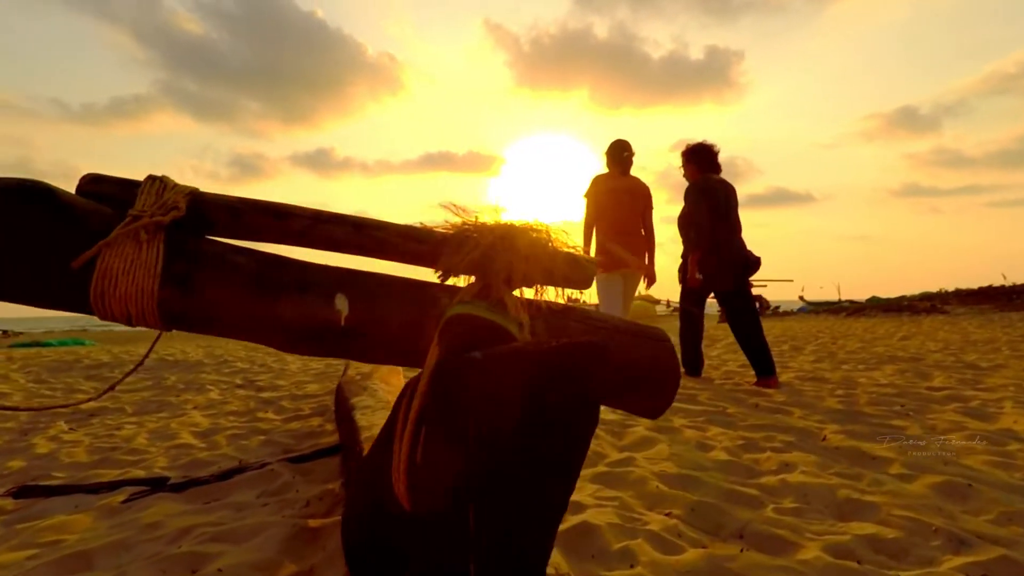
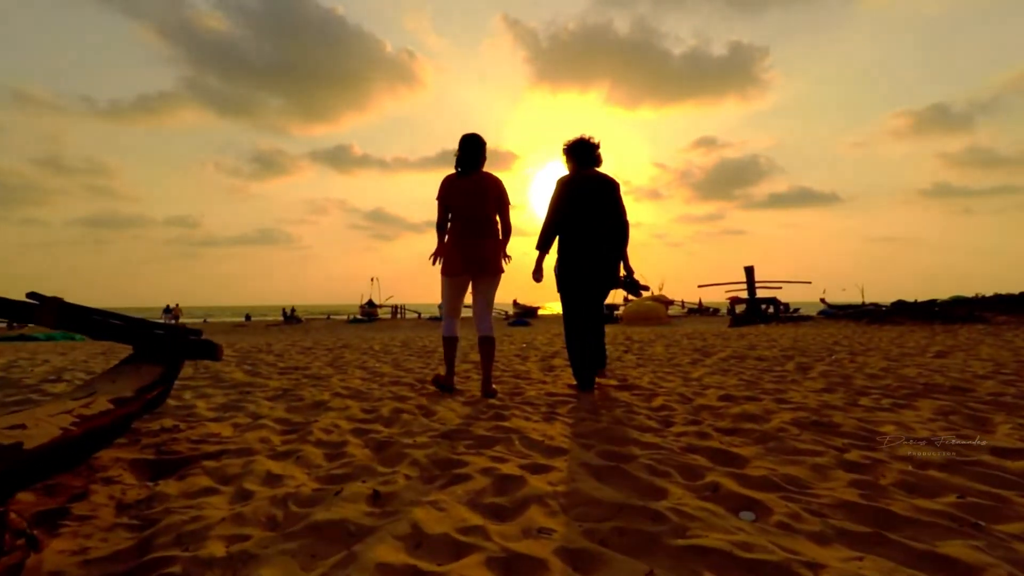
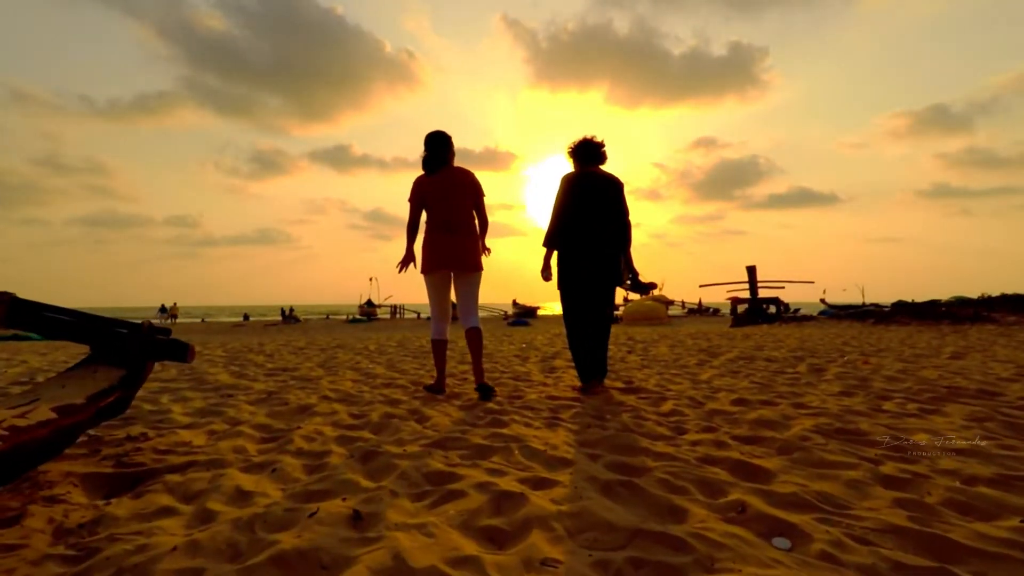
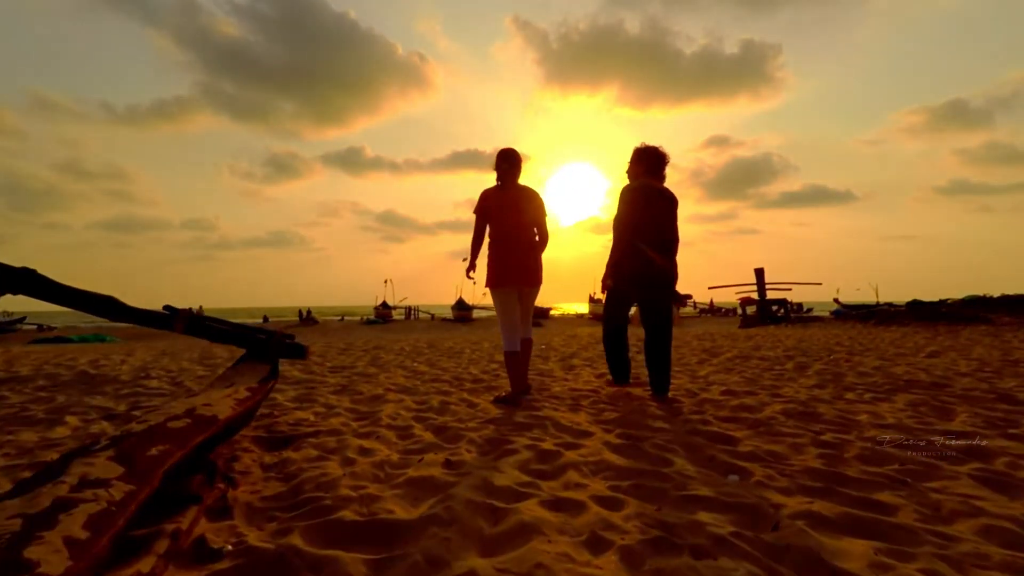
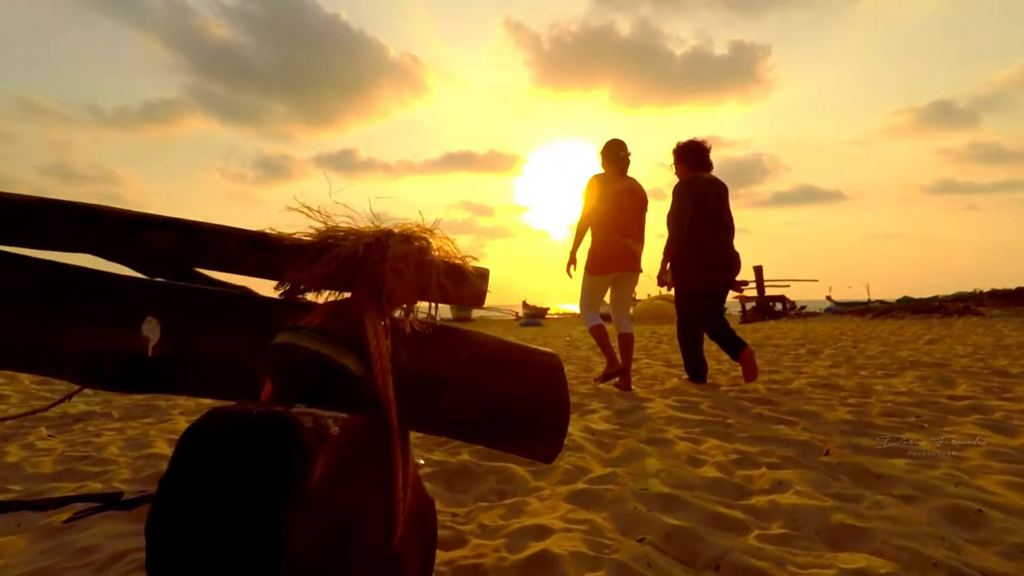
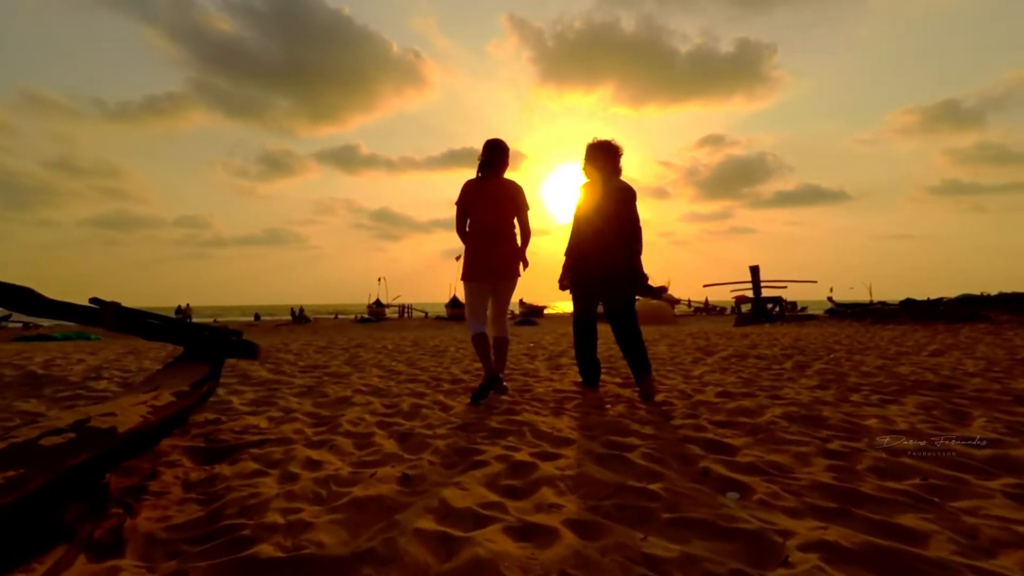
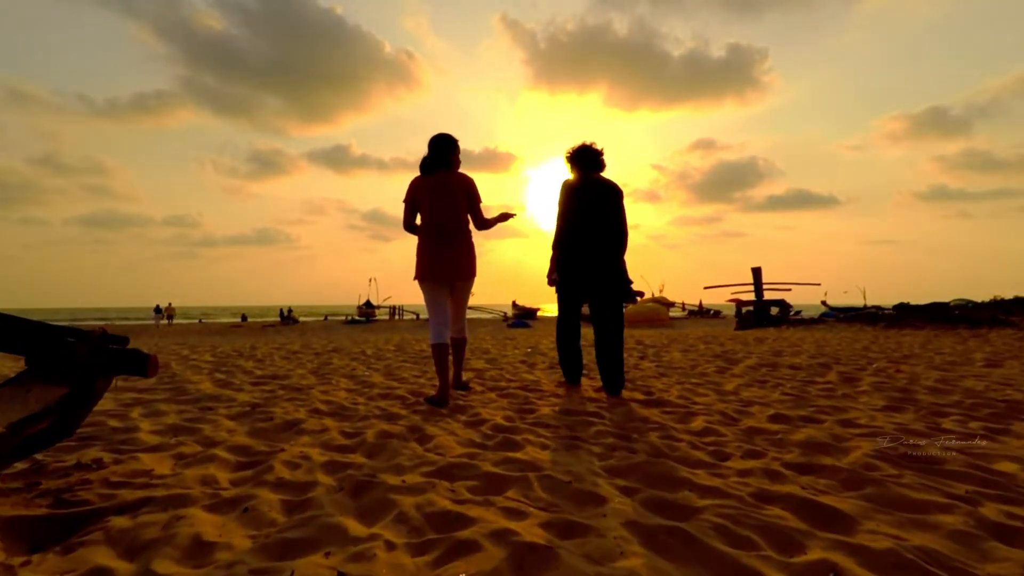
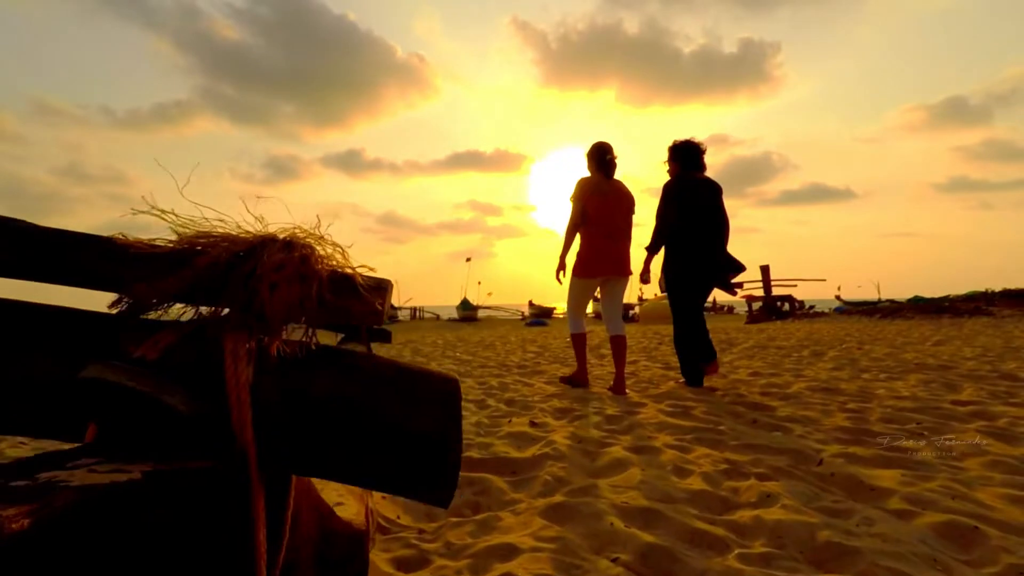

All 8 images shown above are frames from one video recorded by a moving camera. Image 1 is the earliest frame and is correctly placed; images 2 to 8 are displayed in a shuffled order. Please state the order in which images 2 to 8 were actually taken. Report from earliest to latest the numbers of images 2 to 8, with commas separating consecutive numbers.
5, 8, 4, 6, 2, 3, 7
